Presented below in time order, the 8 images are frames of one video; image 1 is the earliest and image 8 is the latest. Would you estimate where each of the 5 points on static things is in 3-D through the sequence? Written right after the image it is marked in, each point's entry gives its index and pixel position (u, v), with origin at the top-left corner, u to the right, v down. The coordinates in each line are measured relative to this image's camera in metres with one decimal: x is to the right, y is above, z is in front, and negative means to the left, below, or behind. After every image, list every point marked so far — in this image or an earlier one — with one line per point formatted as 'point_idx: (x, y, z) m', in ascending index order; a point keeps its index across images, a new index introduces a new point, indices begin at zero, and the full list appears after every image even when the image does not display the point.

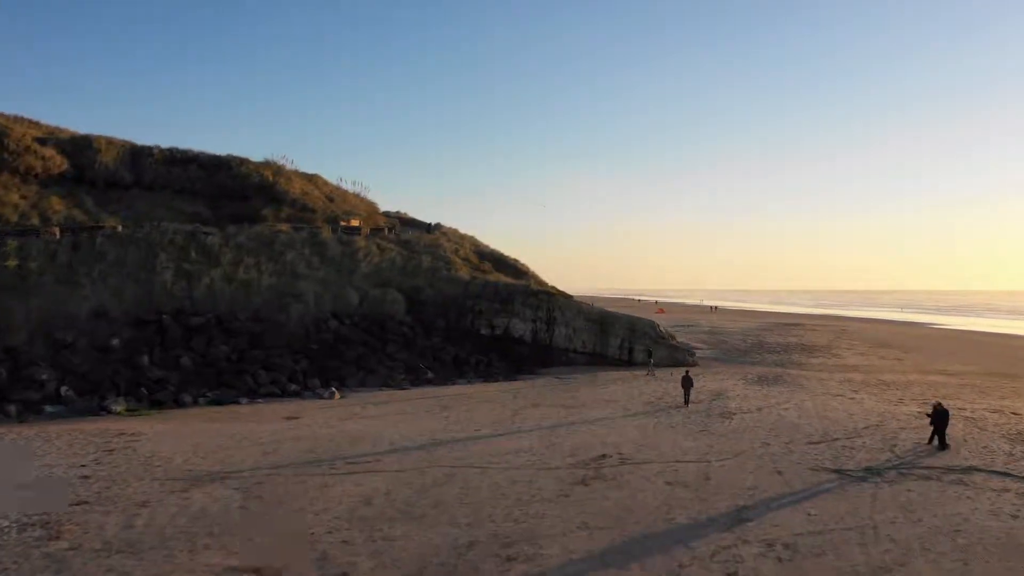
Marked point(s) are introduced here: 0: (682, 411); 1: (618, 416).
0: (+4.1, -3.0, +19.8) m
1: (+2.5, -3.0, +19.2) m
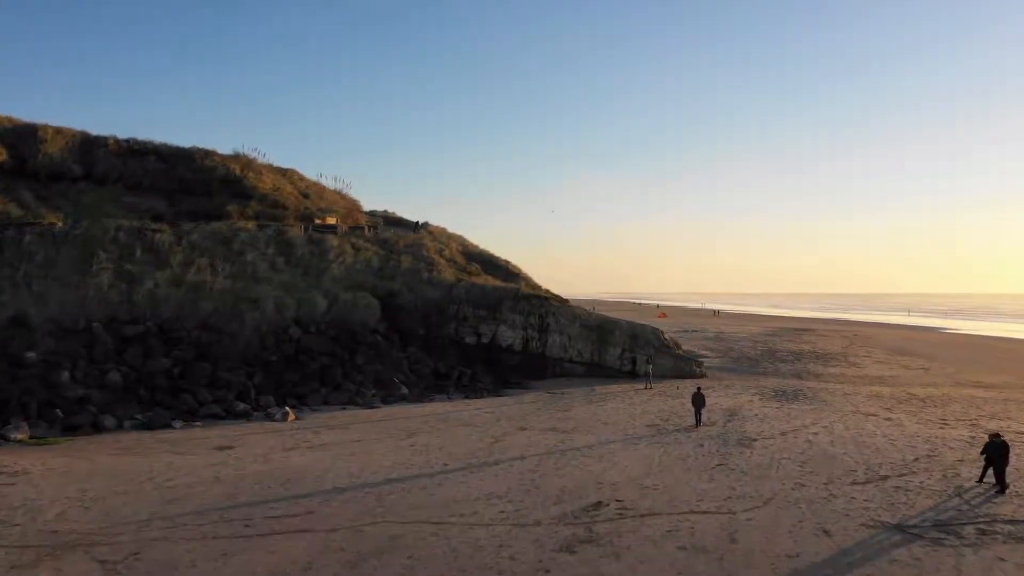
0: (+3.7, -3.0, +16.8) m
1: (+2.1, -3.1, +16.2) m
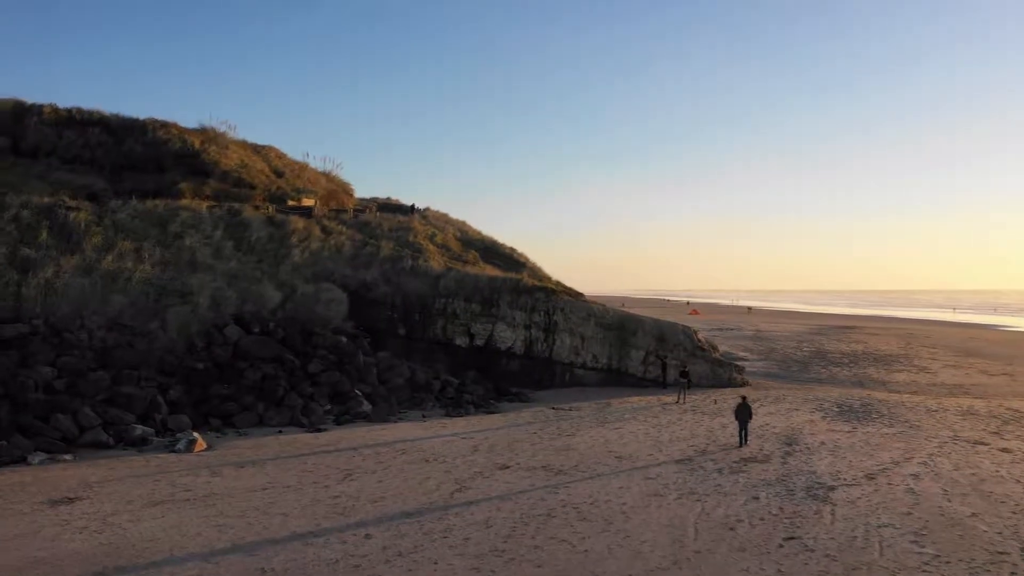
0: (+3.3, -2.8, +11.8) m
1: (+1.7, -2.8, +11.3) m
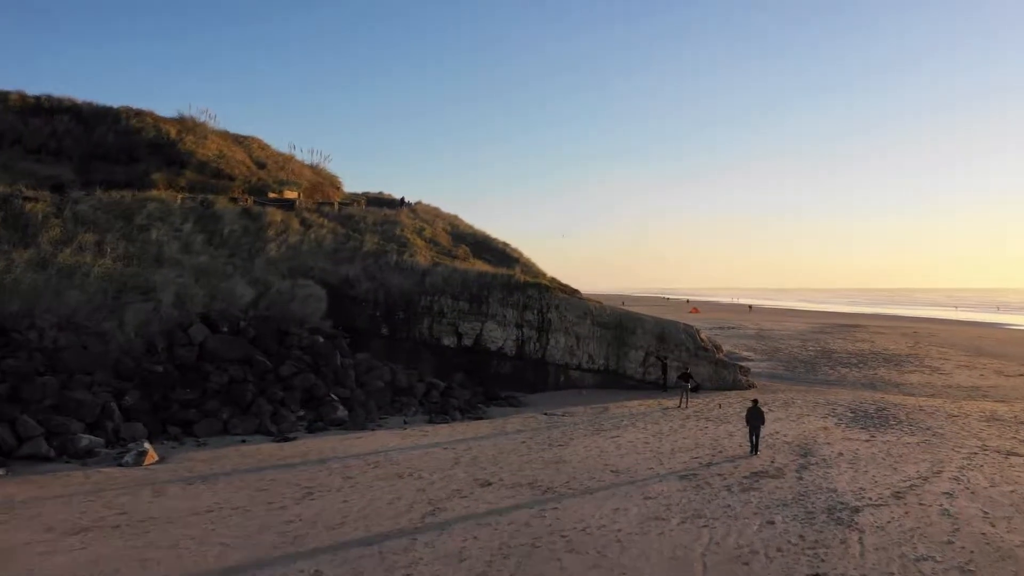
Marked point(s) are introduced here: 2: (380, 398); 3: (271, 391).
0: (+3.1, -2.7, +10.4) m
1: (+1.4, -2.7, +9.9) m
2: (-2.8, -2.4, +17.6) m
3: (-4.8, -2.0, +16.3) m
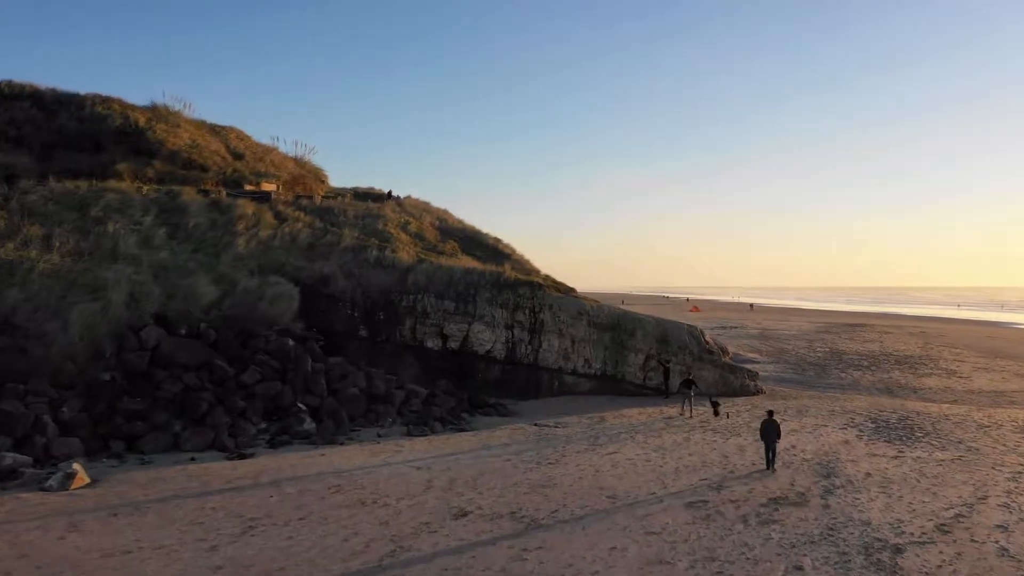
0: (+2.8, -2.7, +8.8) m
1: (+1.2, -2.7, +8.3) m
2: (-3.1, -2.3, +16.0) m
3: (-5.0, -2.0, +14.7) m
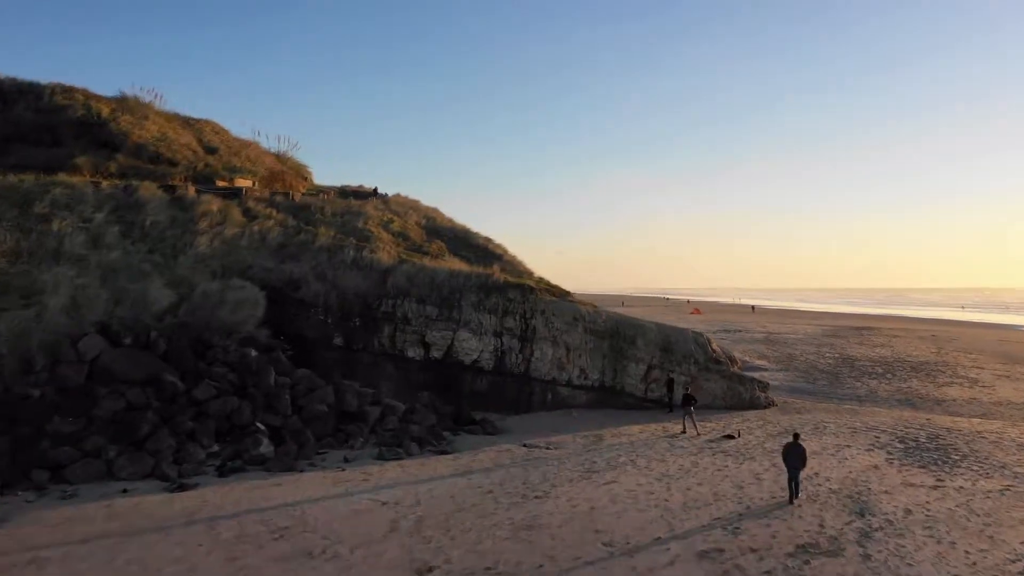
0: (+2.6, -2.7, +7.1) m
1: (+1.0, -2.8, +6.6) m
2: (-3.3, -2.4, +14.3) m
3: (-5.3, -2.1, +13.0) m
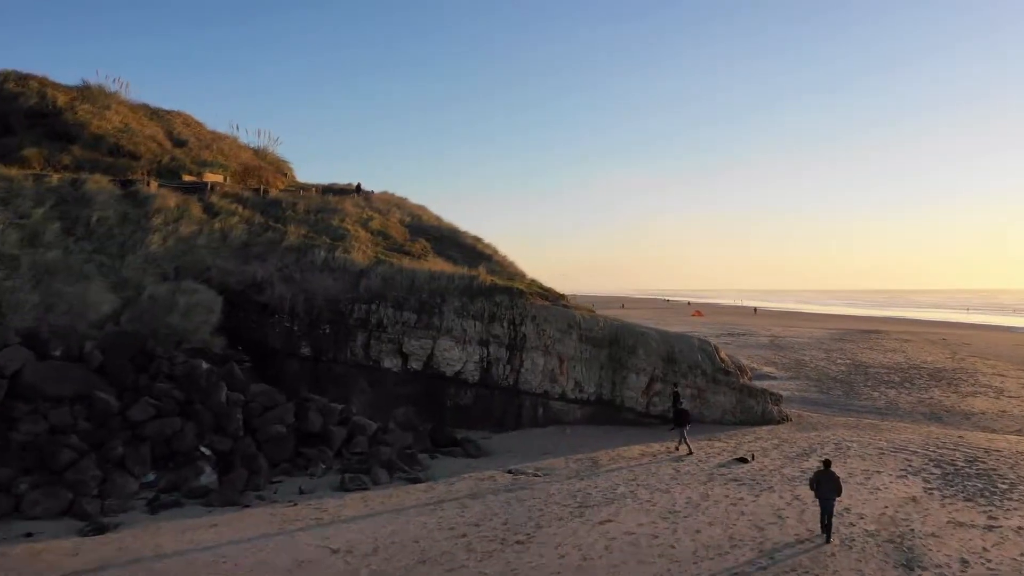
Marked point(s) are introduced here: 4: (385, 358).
0: (+2.3, -2.8, +5.4) m
1: (+0.7, -2.8, +4.9) m
2: (-3.6, -2.5, +12.5) m
3: (-5.5, -2.1, +11.2) m
4: (-2.4, -1.3, +15.7) m
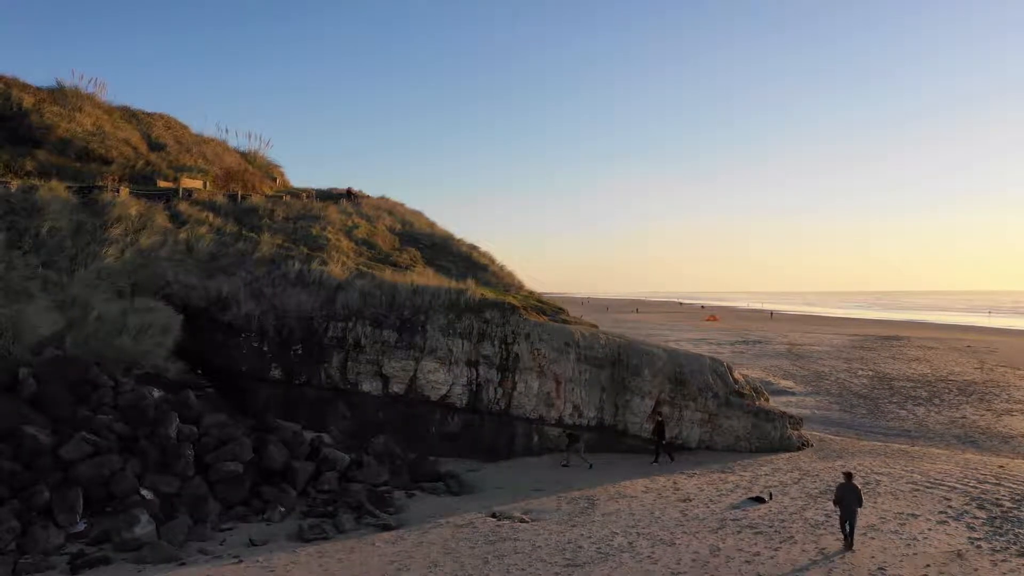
0: (+2.0, -3.0, +3.8) m
1: (+0.3, -3.1, +3.4) m
2: (-3.8, -2.7, +11.1) m
3: (-5.8, -2.4, +9.8) m
4: (-2.6, -1.6, +14.2) m
